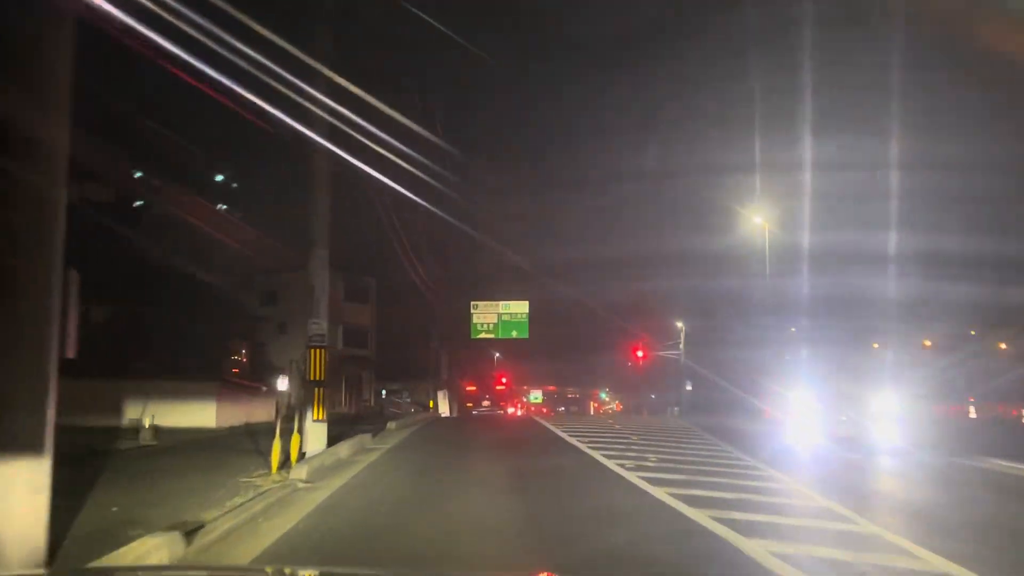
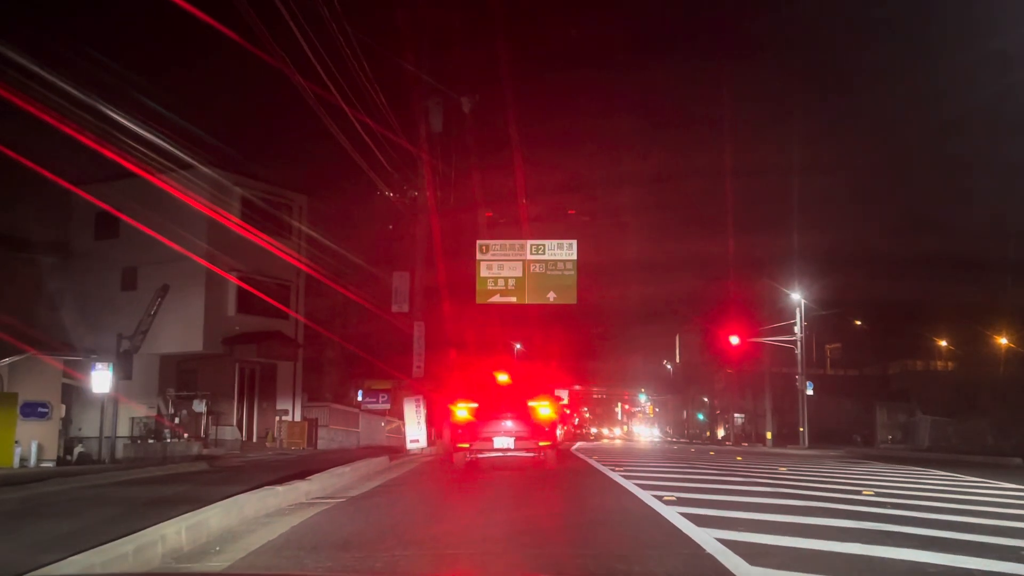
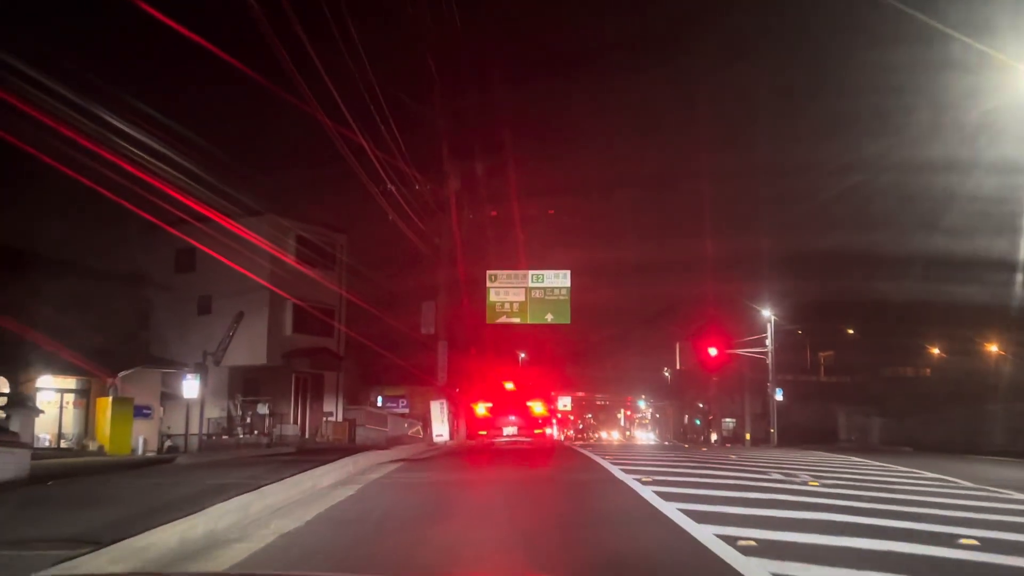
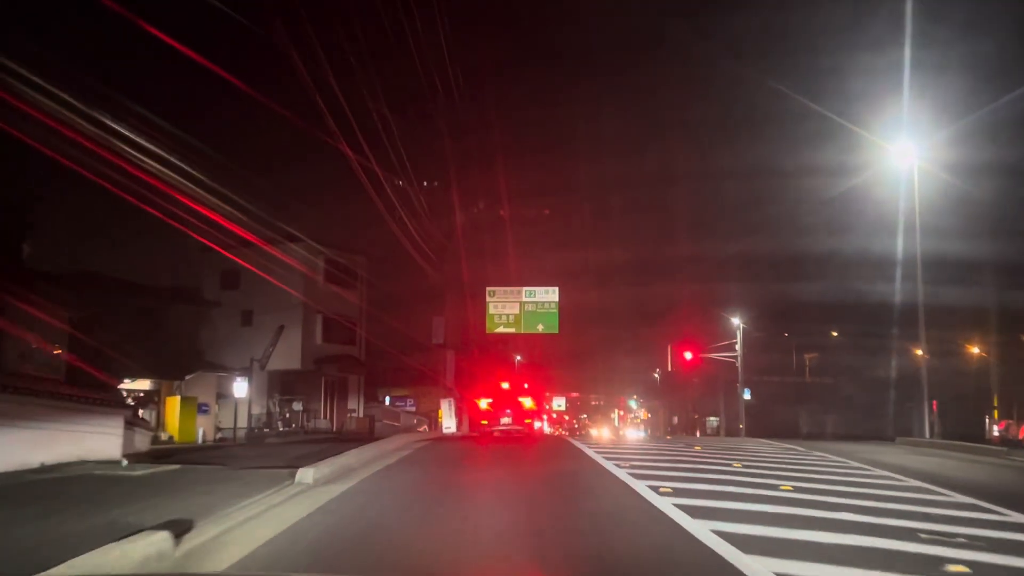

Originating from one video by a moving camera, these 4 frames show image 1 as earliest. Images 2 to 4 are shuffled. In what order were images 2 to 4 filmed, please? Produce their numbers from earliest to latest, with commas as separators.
4, 3, 2
